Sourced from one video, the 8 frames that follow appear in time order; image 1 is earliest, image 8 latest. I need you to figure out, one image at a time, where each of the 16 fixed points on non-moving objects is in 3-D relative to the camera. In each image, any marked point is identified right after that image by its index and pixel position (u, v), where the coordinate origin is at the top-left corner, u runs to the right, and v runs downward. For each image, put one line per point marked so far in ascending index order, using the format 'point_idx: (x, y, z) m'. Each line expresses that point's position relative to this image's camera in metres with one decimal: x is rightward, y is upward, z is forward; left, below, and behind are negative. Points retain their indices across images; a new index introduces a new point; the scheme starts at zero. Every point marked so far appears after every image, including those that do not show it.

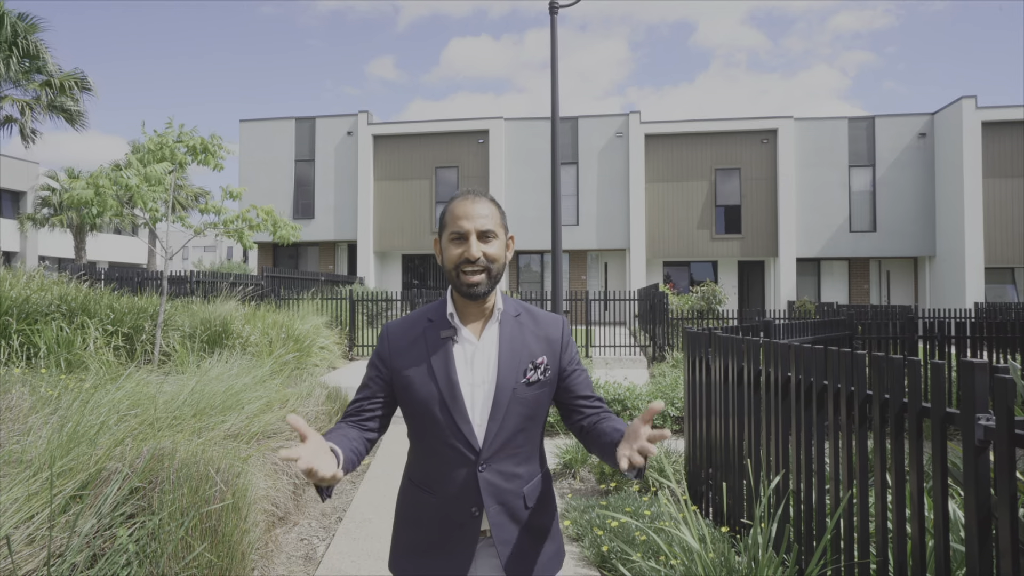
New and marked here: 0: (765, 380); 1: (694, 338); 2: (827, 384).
0: (+1.6, -0.6, +3.9) m
1: (+1.5, -0.4, +5.4) m
2: (+1.6, -0.5, +3.3) m
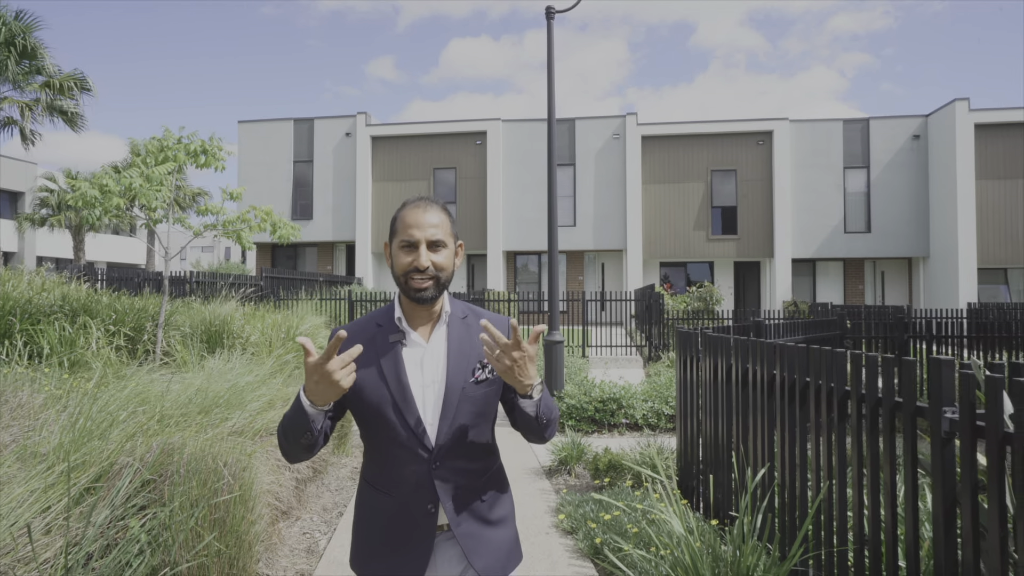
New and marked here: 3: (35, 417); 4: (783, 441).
0: (+1.5, -0.6, +4.1) m
1: (+1.5, -0.4, +5.5) m
2: (+1.6, -0.5, +3.4) m
3: (-3.2, -0.9, +4.3) m
4: (+1.6, -0.9, +3.7) m
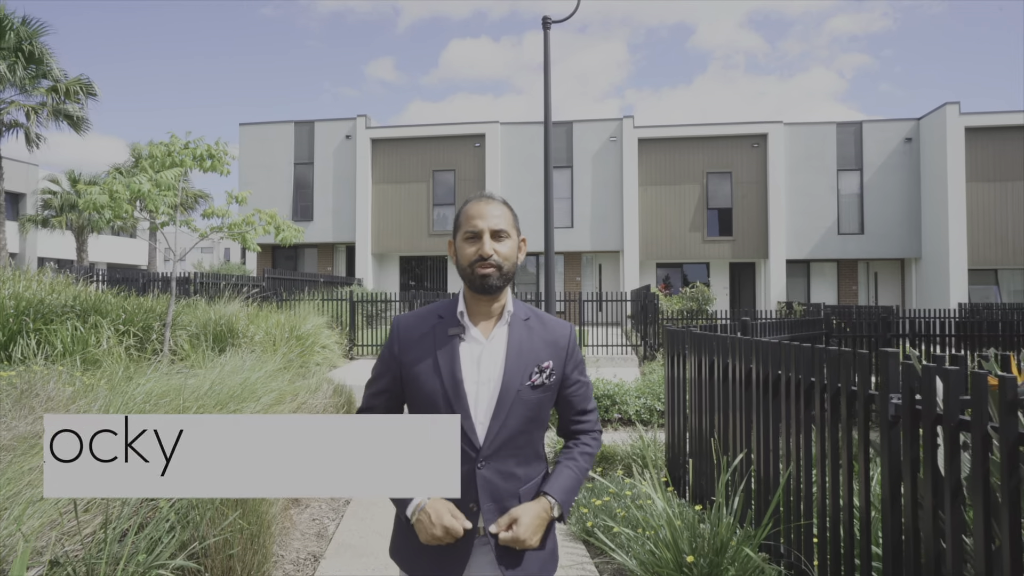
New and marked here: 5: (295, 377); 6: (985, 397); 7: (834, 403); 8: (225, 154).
0: (+1.5, -0.6, +4.4) m
1: (+1.5, -0.4, +5.8) m
2: (+1.6, -0.5, +3.7) m
3: (-3.2, -0.9, +4.6) m
4: (+1.5, -0.9, +4.0) m
5: (-2.7, -1.1, +7.9) m
6: (+1.7, -0.4, +2.2) m
7: (+1.6, -0.6, +3.2) m
8: (-5.4, +2.5, +11.9) m
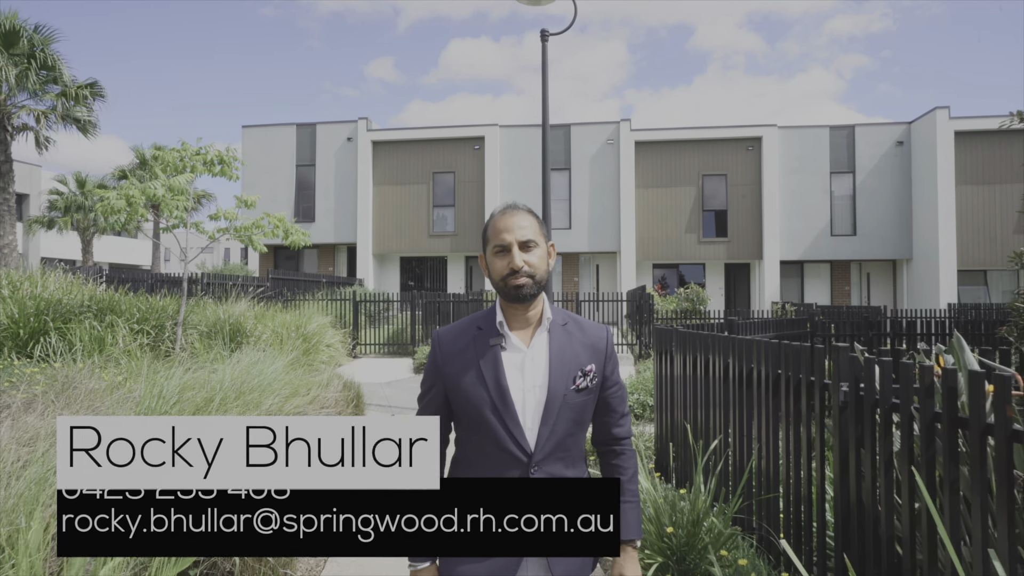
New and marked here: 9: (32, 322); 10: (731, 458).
0: (+1.5, -0.6, +4.8) m
1: (+1.5, -0.5, +6.2) m
2: (+1.6, -0.5, +4.2) m
3: (-3.2, -0.9, +5.0) m
4: (+1.5, -0.9, +4.4) m
5: (-2.7, -1.1, +8.3) m
6: (+1.7, -0.4, +2.7) m
7: (+1.6, -0.6, +3.6) m
8: (-5.4, +2.5, +12.3) m
9: (-7.1, -0.5, +9.3) m
10: (+1.5, -1.2, +4.4) m
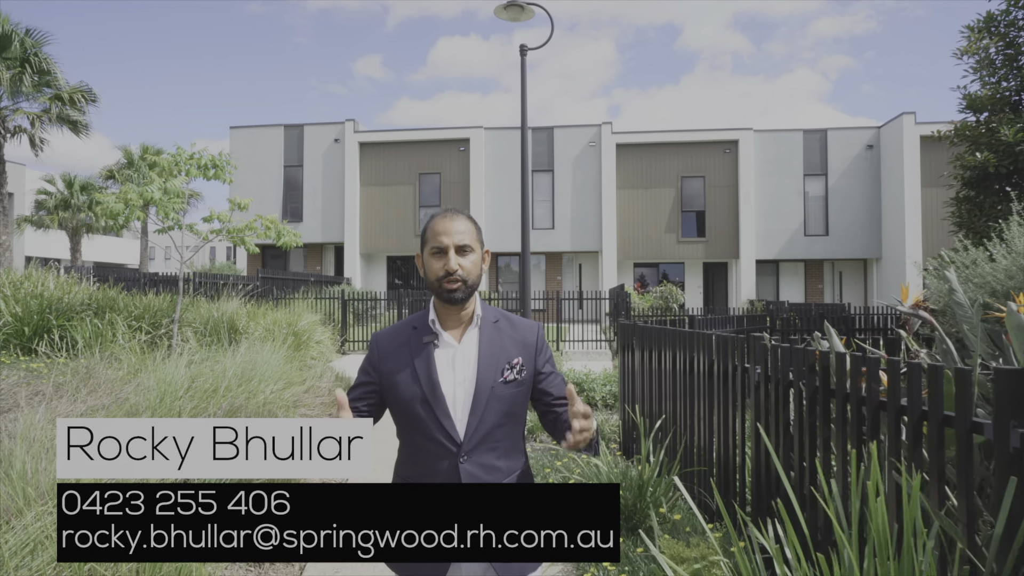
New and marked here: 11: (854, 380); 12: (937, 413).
0: (+1.3, -0.6, +5.5) m
1: (+1.2, -0.4, +6.9) m
2: (+1.4, -0.5, +4.8) m
3: (-3.4, -0.9, +5.6) m
4: (+1.3, -0.9, +5.1) m
5: (-3.0, -1.1, +8.9) m
6: (+1.5, -0.4, +3.3) m
7: (+1.4, -0.6, +4.3) m
8: (-5.8, +2.5, +12.8) m
9: (-7.4, -0.5, +9.8) m
10: (+1.3, -1.2, +5.1) m
11: (+1.6, -0.4, +2.8) m
12: (+1.6, -0.5, +2.3) m
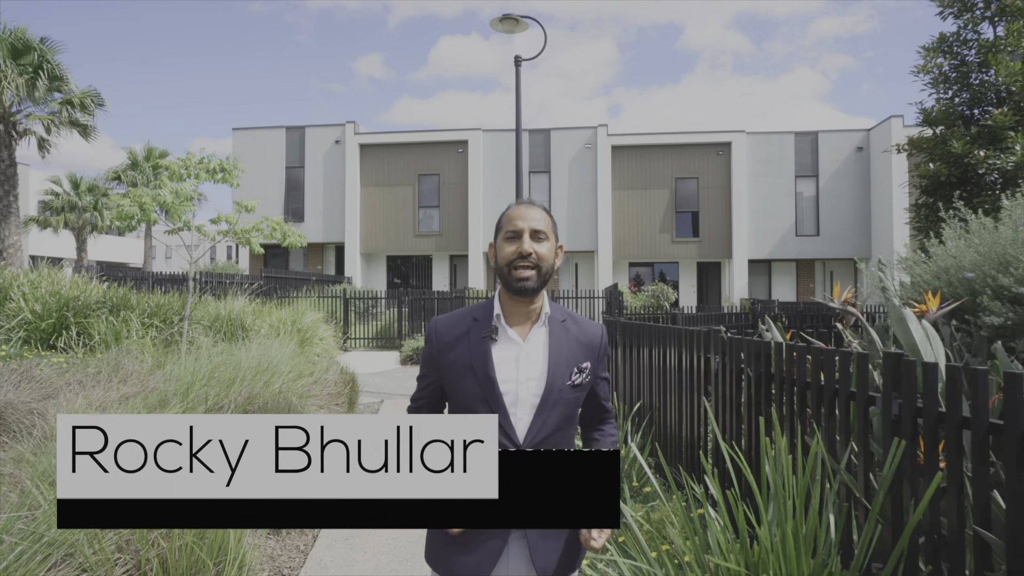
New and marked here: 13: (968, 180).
0: (+1.2, -0.6, +6.0) m
1: (+1.2, -0.4, +7.4) m
2: (+1.3, -0.5, +5.4) m
3: (-3.5, -0.9, +6.1) m
4: (+1.3, -0.9, +5.6) m
5: (-3.1, -1.1, +9.4) m
6: (+1.5, -0.4, +3.9) m
7: (+1.4, -0.6, +4.8) m
8: (-5.8, +2.6, +13.3) m
9: (-7.5, -0.5, +10.3) m
10: (+1.2, -1.2, +5.6) m
11: (+1.5, -0.4, +3.4) m
12: (+1.5, -0.5, +2.9) m
13: (+6.0, +1.4, +8.6) m
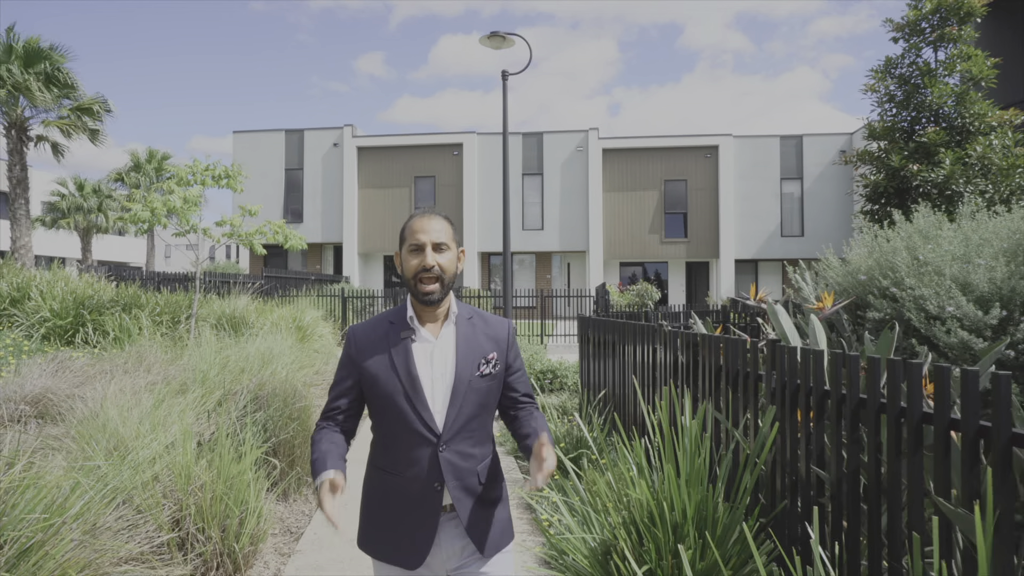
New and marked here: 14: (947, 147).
0: (+1.0, -0.6, +6.8) m
1: (+0.9, -0.4, +8.2) m
2: (+1.1, -0.5, +6.1) m
3: (-3.7, -0.9, +6.8) m
4: (+1.0, -0.9, +6.3) m
5: (-3.3, -1.1, +10.1) m
6: (+1.3, -0.4, +4.6) m
7: (+1.1, -0.6, +5.6) m
8: (-6.1, +2.6, +14.0) m
9: (-7.7, -0.5, +11.1) m
10: (+1.0, -1.2, +6.3) m
11: (+1.3, -0.4, +4.1) m
12: (+1.3, -0.5, +3.6) m
13: (+5.8, +1.4, +9.3) m
14: (+6.2, +2.0, +9.0) m
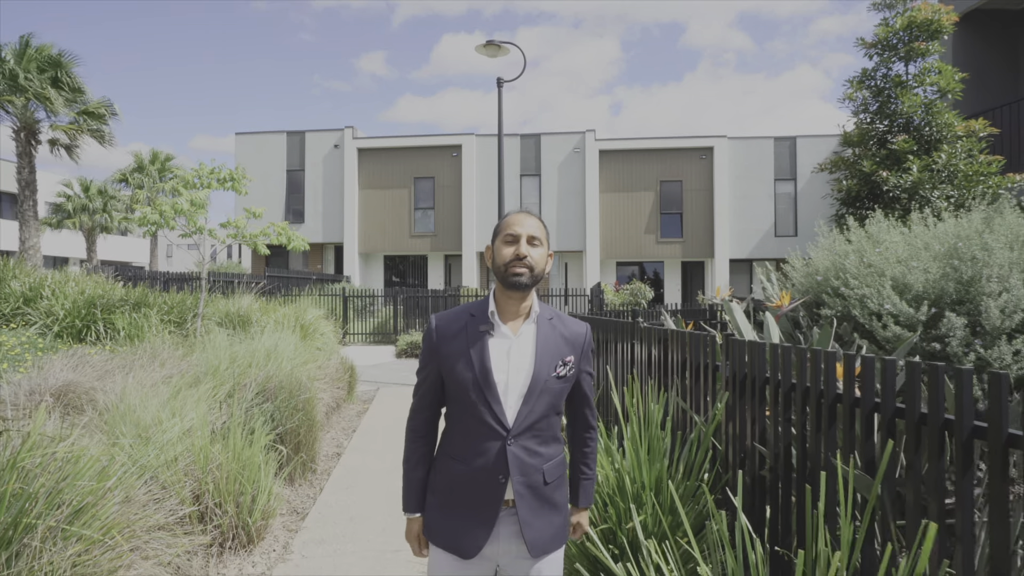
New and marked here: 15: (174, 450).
0: (+0.9, -0.6, +7.2) m
1: (+0.8, -0.4, +8.6) m
2: (+1.0, -0.5, +6.5) m
3: (-3.8, -0.9, +7.3) m
4: (+0.9, -0.9, +6.8) m
5: (-3.4, -1.1, +10.6) m
6: (+1.2, -0.4, +5.0) m
7: (+1.1, -0.6, +6.0) m
8: (-6.2, +2.6, +14.5) m
9: (-7.8, -0.5, +11.5) m
10: (+0.9, -1.2, +6.8) m
11: (+1.2, -0.4, +4.5) m
12: (+1.2, -0.5, +4.0) m
13: (+5.7, +1.5, +9.8) m
14: (+6.1, +2.0, +9.5) m
15: (-2.3, -1.1, +4.2) m
